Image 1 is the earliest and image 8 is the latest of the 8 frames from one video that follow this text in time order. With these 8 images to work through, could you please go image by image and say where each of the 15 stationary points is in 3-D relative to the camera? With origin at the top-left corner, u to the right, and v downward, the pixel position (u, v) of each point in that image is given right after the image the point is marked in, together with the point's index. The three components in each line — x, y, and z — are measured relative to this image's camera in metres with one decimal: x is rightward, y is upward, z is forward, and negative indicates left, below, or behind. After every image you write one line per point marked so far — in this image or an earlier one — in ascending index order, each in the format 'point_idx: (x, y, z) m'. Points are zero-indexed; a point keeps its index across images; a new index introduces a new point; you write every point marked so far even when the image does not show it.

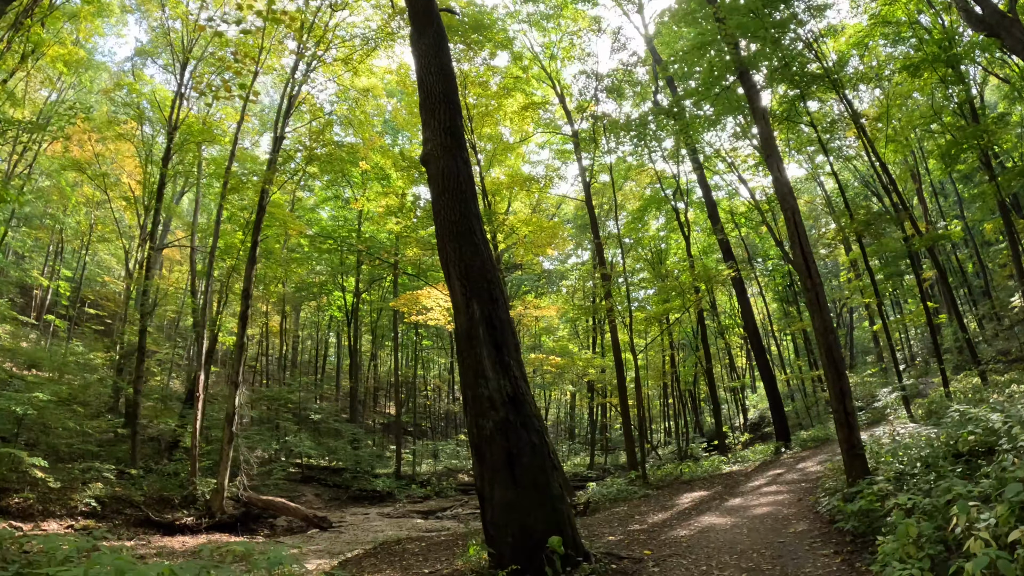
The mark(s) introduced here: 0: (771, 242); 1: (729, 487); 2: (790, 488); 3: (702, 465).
0: (+9.7, +1.8, +19.5) m
1: (+3.9, -3.5, +8.9) m
2: (+4.3, -3.1, +7.7) m
3: (+4.3, -4.0, +11.6) m
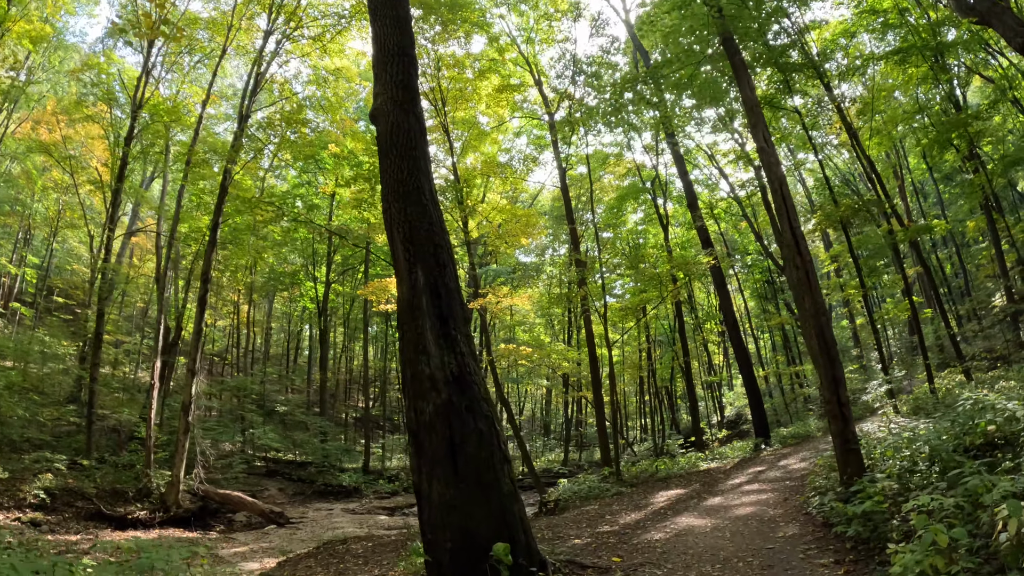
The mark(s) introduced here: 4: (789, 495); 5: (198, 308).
0: (+8.9, +1.9, +19.4) m
1: (+3.3, -3.4, +8.7) m
2: (+3.9, -2.9, +7.4) m
3: (+3.7, -3.8, +11.3) m
4: (+3.7, -2.8, +6.8) m
5: (-8.2, -0.5, +13.4) m
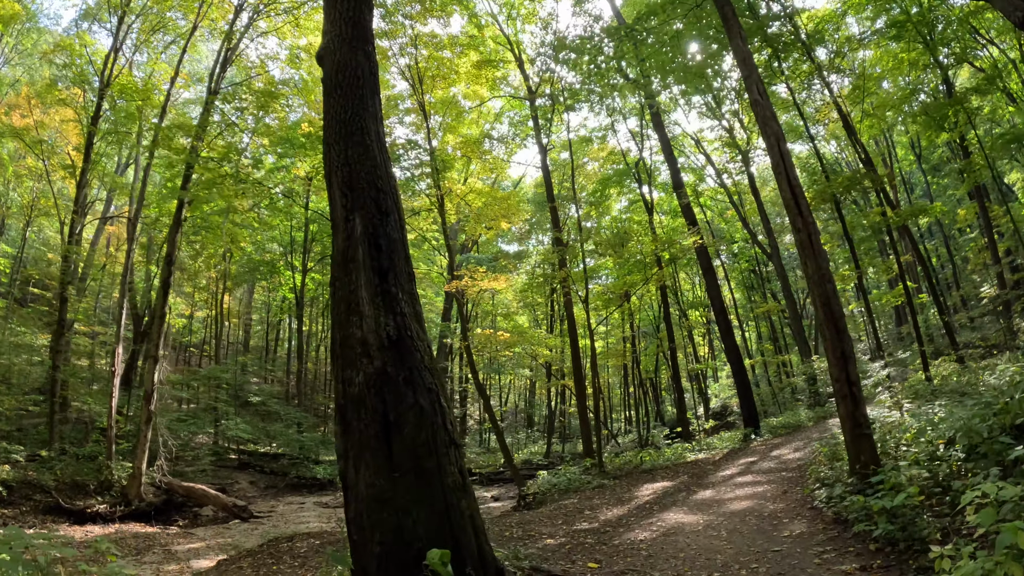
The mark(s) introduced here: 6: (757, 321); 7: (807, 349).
0: (+8.3, +2.2, +19.2) m
1: (+3.0, -3.1, +8.3) m
2: (+3.5, -2.7, +7.1) m
3: (+3.3, -3.6, +11.0) m
4: (+3.4, -2.6, +6.5) m
5: (-8.7, -0.1, +12.7) m
6: (+9.5, -1.3, +19.9) m
7: (+8.5, -1.7, +14.8) m
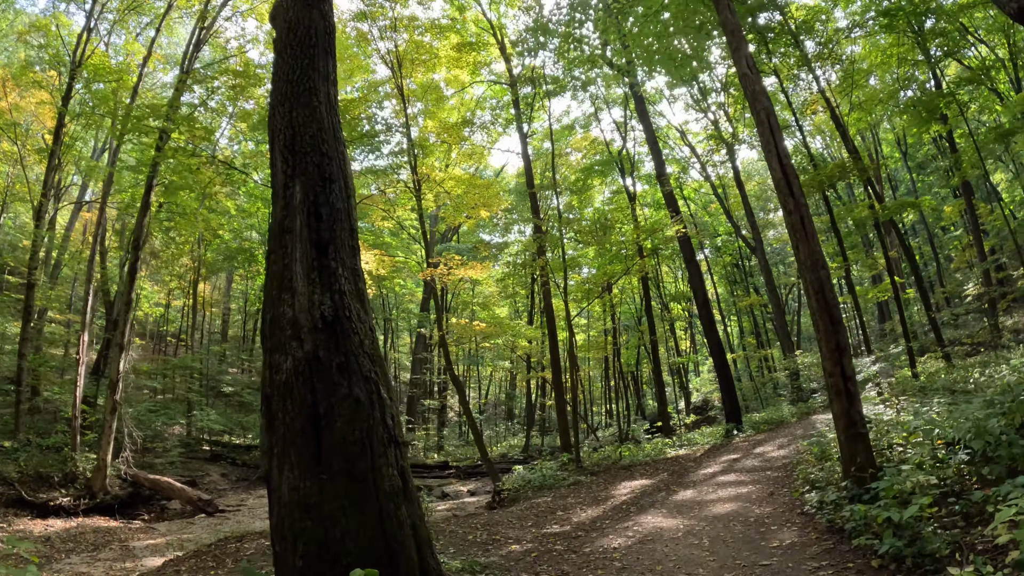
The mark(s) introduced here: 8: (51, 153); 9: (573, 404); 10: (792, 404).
0: (+7.7, +2.4, +19.1) m
1: (+2.6, -3.0, +8.2) m
2: (+3.2, -2.6, +7.0) m
3: (+2.8, -3.4, +10.9) m
4: (+3.1, -2.5, +6.3) m
5: (-9.1, +0.3, +12.2) m
6: (+8.8, -1.1, +19.9) m
7: (+8.0, -1.6, +14.7) m
8: (-11.8, +3.6, +13.0) m
9: (+1.3, -2.5, +11.0) m
10: (+7.4, -3.1, +13.6) m
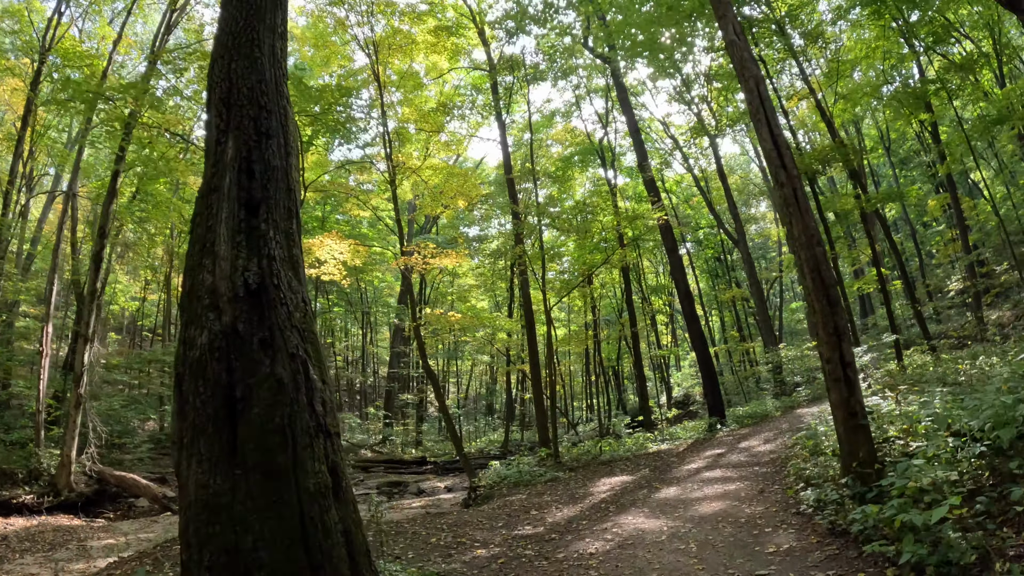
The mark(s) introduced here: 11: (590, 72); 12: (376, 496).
0: (+7.1, +2.6, +19.0) m
1: (+2.3, -2.8, +8.0) m
2: (+2.9, -2.5, +6.8) m
3: (+2.4, -3.2, +10.7) m
4: (+2.8, -2.4, +6.2) m
5: (-9.5, +0.5, +11.7) m
6: (+8.1, -0.9, +19.9) m
7: (+7.5, -1.4, +14.7) m
8: (-12.2, +3.9, +12.3) m
9: (+0.9, -2.3, +10.8) m
10: (+6.9, -2.9, +13.5) m
11: (+2.3, +6.3, +15.0) m
12: (-2.6, -4.0, +9.7) m
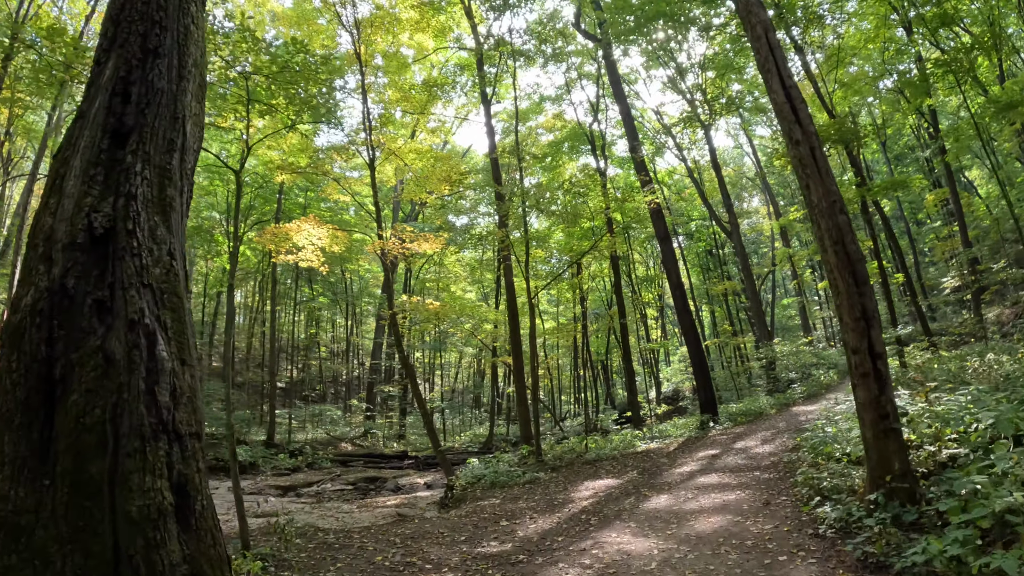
0: (+6.7, +2.8, +18.7) m
1: (+2.0, -2.7, +7.7) m
2: (+2.7, -2.4, +6.5) m
3: (+2.1, -3.1, +10.4) m
4: (+2.6, -2.3, +5.8) m
5: (-9.8, +0.9, +11.1) m
6: (+7.7, -0.7, +19.6) m
7: (+7.1, -1.3, +14.4) m
8: (-12.5, +4.3, +11.7) m
9: (+0.6, -2.1, +10.4) m
10: (+6.6, -2.8, +13.3) m
11: (+2.0, +6.5, +14.6) m
12: (-2.9, -3.7, +9.3) m
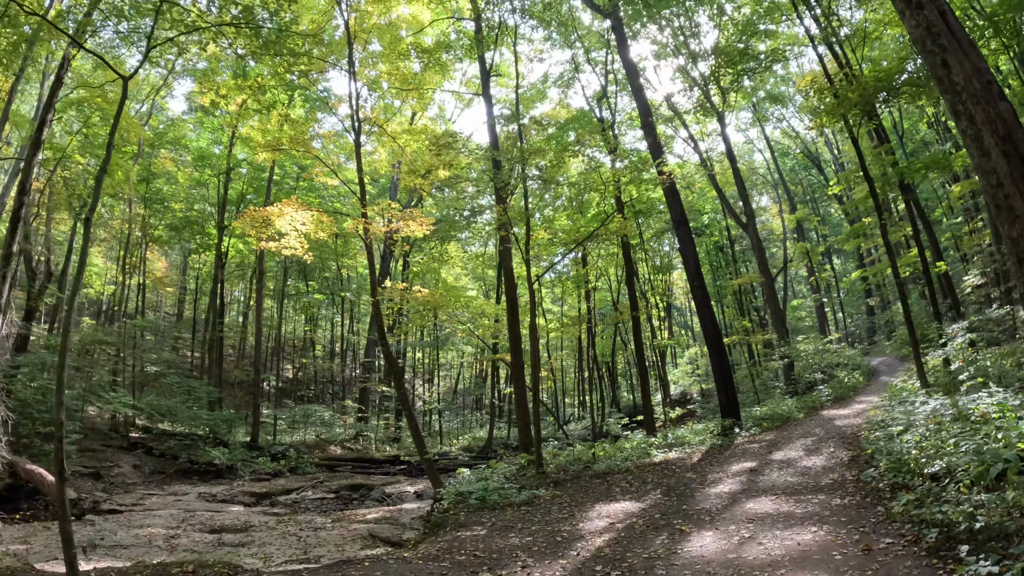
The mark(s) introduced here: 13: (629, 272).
0: (+6.7, +2.8, +17.9) m
1: (+2.0, -2.6, +6.9) m
2: (+2.6, -2.2, +5.7) m
3: (+2.0, -2.9, +9.6) m
4: (+2.5, -2.1, +5.1) m
5: (-9.8, +1.1, +10.4) m
6: (+7.7, -0.6, +18.8) m
7: (+7.1, -1.2, +13.7) m
8: (-12.5, +4.5, +11.0) m
9: (+0.5, -2.0, +9.7) m
10: (+6.5, -2.7, +12.5) m
11: (+2.1, +6.7, +13.8) m
12: (-3.0, -3.6, +8.5) m
13: (+2.9, +0.4, +12.9) m
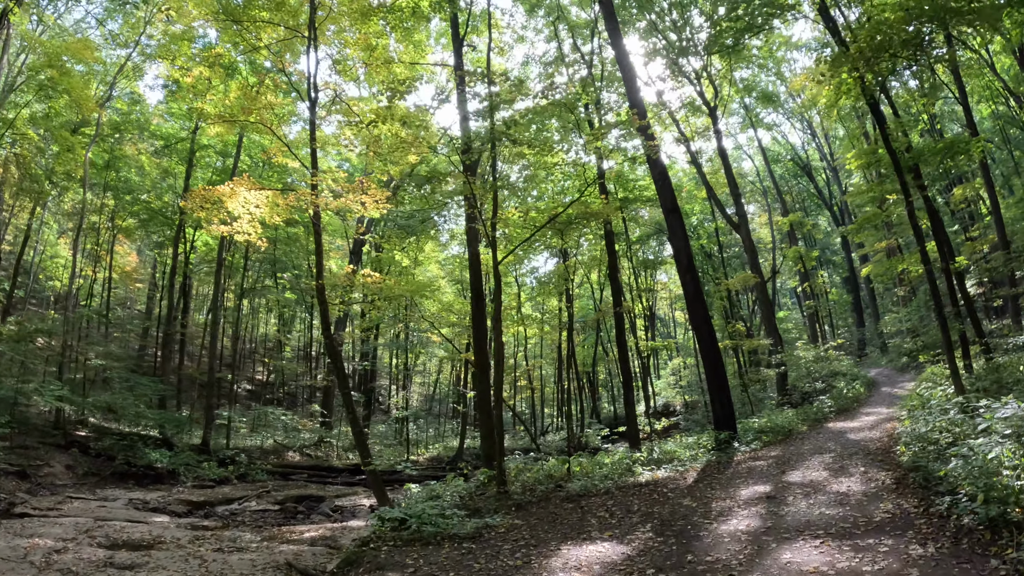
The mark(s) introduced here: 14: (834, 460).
0: (+6.2, +2.6, +17.3) m
1: (+1.5, -2.5, +6.1) m
2: (+2.2, -2.1, +5.0) m
3: (+1.5, -2.9, +8.8) m
4: (+2.2, -2.0, +4.3) m
5: (-10.2, +1.4, +9.3) m
6: (+7.0, -0.9, +18.2) m
7: (+6.5, -1.4, +13.0) m
8: (-12.8, +4.9, +9.9) m
9: (+0.1, -1.9, +8.8) m
10: (+5.9, -2.8, +11.8) m
11: (+1.7, +6.6, +13.2) m
12: (-3.5, -3.4, +7.6) m
13: (+2.4, +0.4, +12.2) m
14: (+4.0, -2.3, +7.5) m
